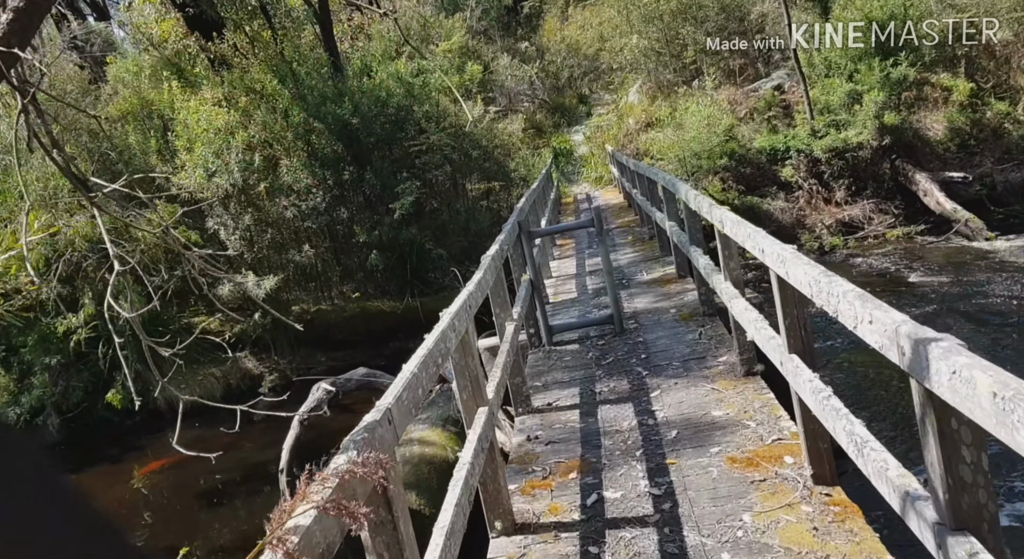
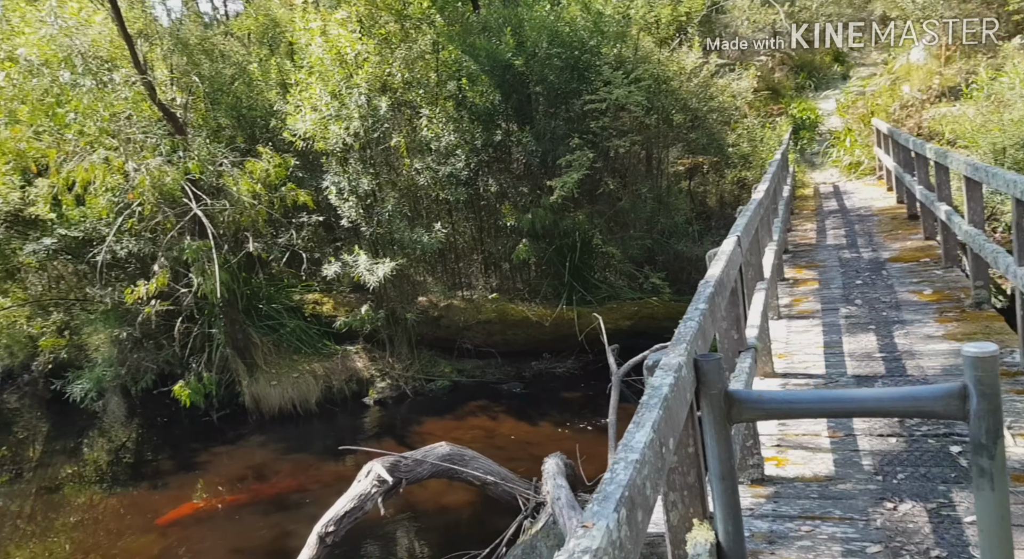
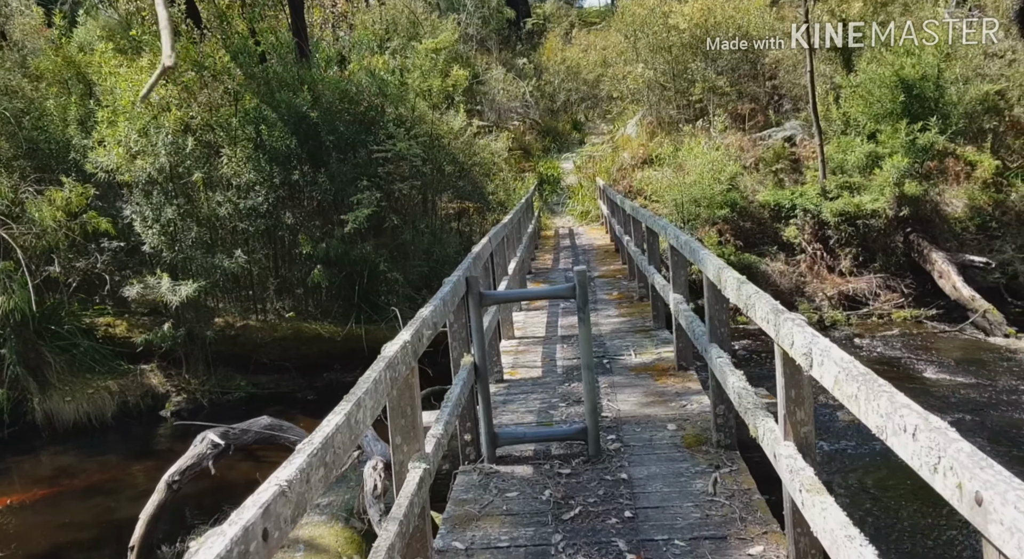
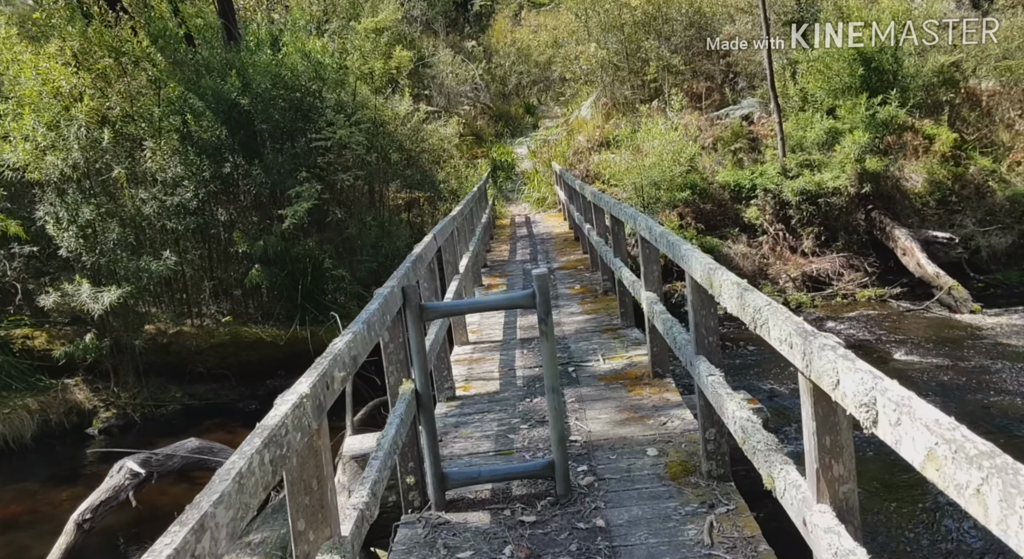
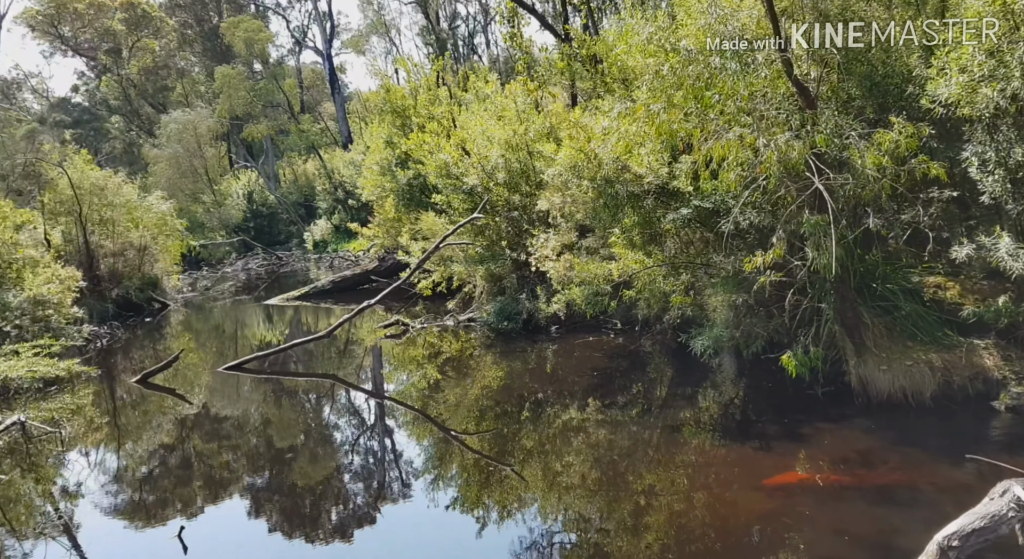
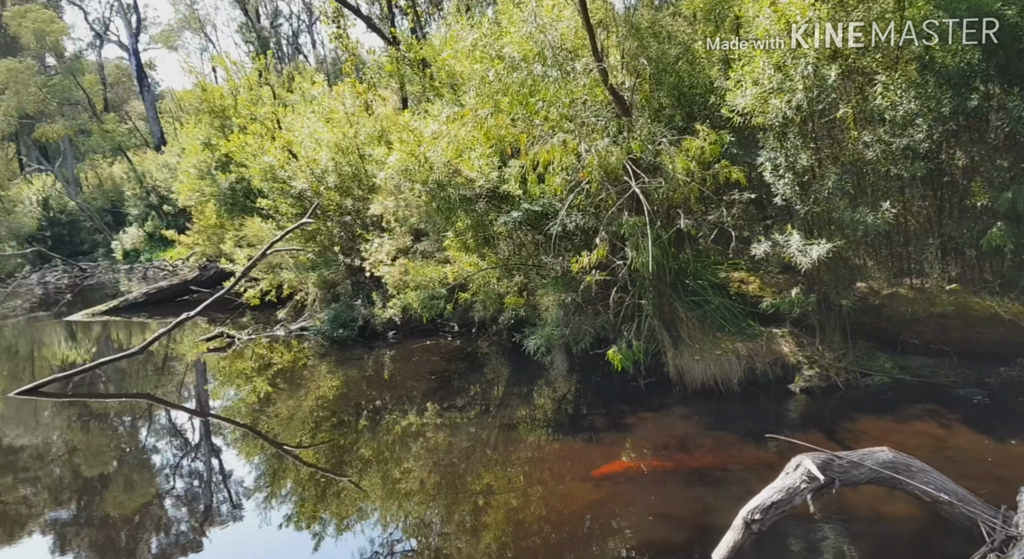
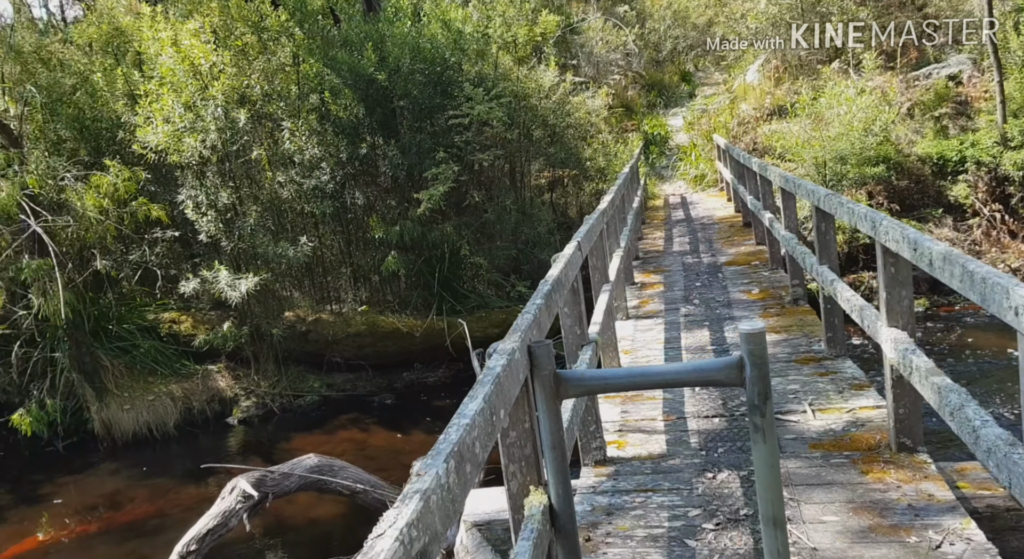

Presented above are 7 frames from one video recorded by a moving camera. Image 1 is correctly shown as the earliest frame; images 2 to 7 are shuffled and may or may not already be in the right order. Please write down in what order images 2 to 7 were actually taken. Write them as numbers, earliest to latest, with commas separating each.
3, 4, 7, 2, 6, 5
